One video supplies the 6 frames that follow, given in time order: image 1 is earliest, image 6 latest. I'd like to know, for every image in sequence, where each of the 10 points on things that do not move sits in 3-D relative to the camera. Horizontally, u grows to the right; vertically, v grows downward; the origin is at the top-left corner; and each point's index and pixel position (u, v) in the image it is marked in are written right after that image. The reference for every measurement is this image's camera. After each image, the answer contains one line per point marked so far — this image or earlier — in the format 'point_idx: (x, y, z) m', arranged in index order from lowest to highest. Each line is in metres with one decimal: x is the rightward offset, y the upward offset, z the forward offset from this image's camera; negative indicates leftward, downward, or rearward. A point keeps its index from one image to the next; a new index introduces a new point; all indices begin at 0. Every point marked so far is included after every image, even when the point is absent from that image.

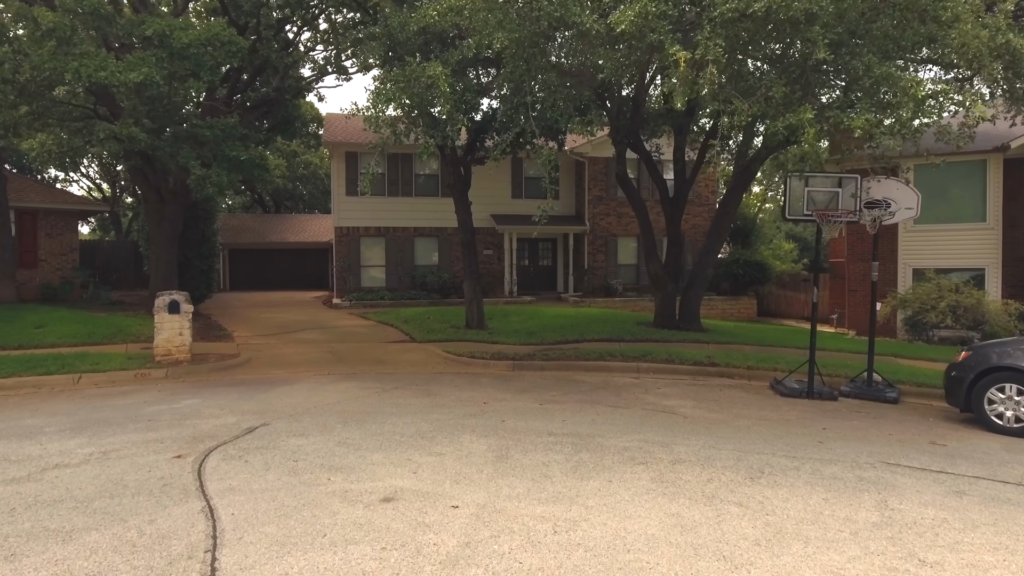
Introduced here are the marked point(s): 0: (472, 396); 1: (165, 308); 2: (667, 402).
0: (-0.4, -1.2, +8.6) m
1: (-5.0, -0.3, +11.0) m
2: (+1.7, -1.3, +8.5) m
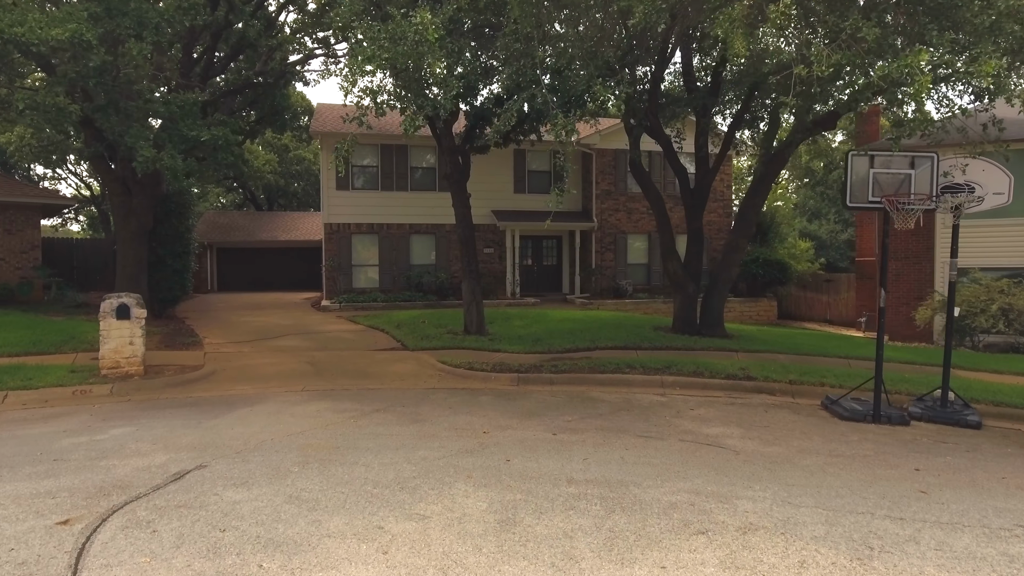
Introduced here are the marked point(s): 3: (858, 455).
0: (-0.4, -1.2, +7.0) m
1: (-4.9, -0.3, +9.5) m
2: (+1.8, -1.3, +7.0) m
3: (+2.8, -1.3, +6.1) m
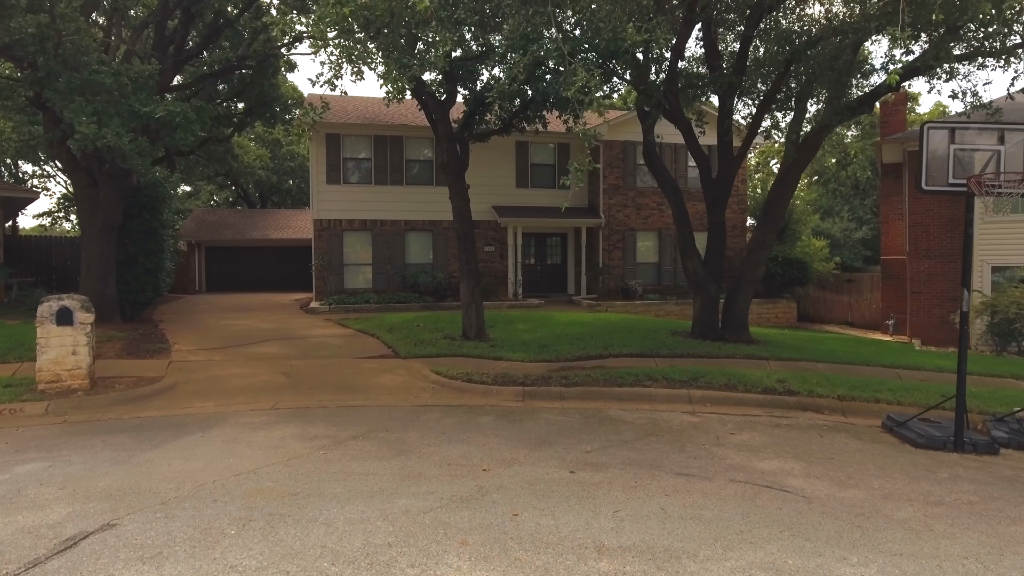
0: (-0.3, -1.2, +5.7) m
1: (-4.9, -0.3, +8.1) m
2: (+1.8, -1.3, +5.6) m
3: (+2.8, -1.3, +4.8) m
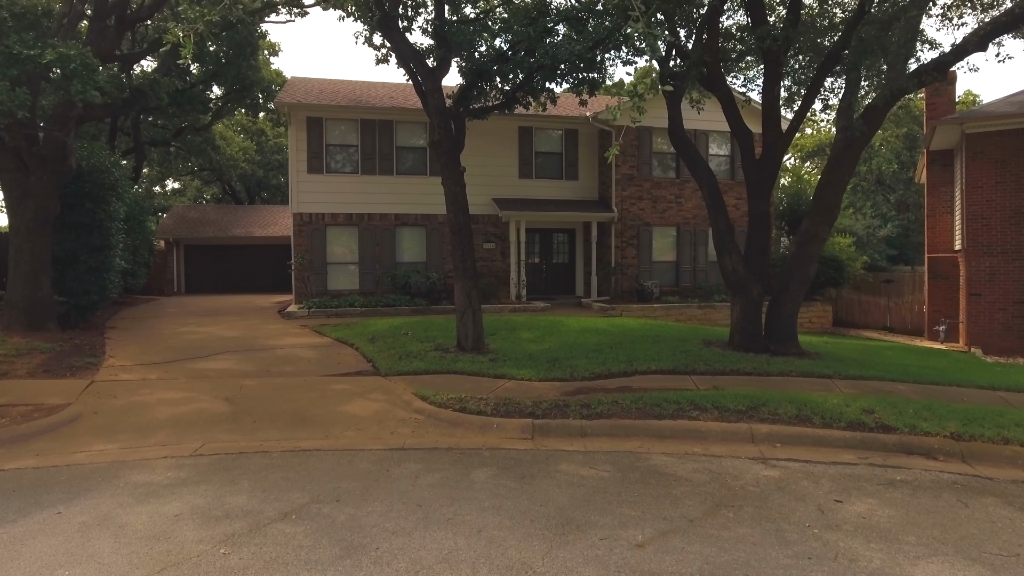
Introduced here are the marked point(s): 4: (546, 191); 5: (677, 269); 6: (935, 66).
0: (-0.3, -1.3, +3.6) m
1: (-4.8, -0.3, +6.1) m
2: (+1.9, -1.3, +3.6) m
3: (+2.9, -1.4, +2.7) m
4: (+0.8, +2.4, +19.3) m
5: (+4.2, +0.5, +19.6) m
6: (+5.3, +2.8, +9.7) m
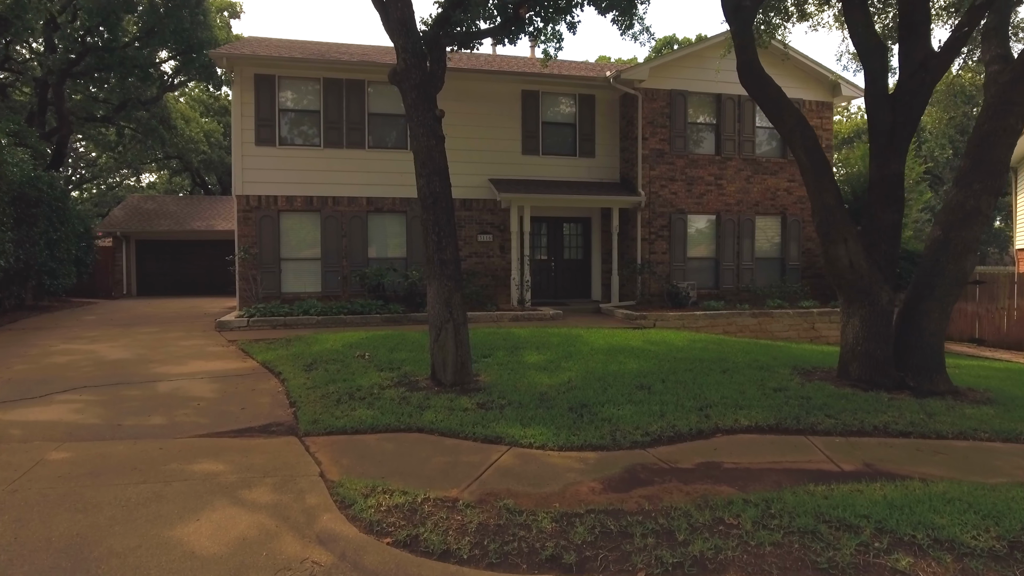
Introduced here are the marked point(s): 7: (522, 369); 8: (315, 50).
0: (-0.3, -1.3, -0.1) m
1: (-4.8, -0.3, +2.4) m
2: (+1.9, -1.3, -0.1) m
3: (+2.9, -1.4, -1.0) m
4: (+0.9, +2.4, +15.6) m
5: (+4.2, +0.4, +15.9) m
6: (+5.4, +2.8, +6.0) m
7: (+0.1, -0.8, +7.9) m
8: (-3.8, +4.6, +14.9) m
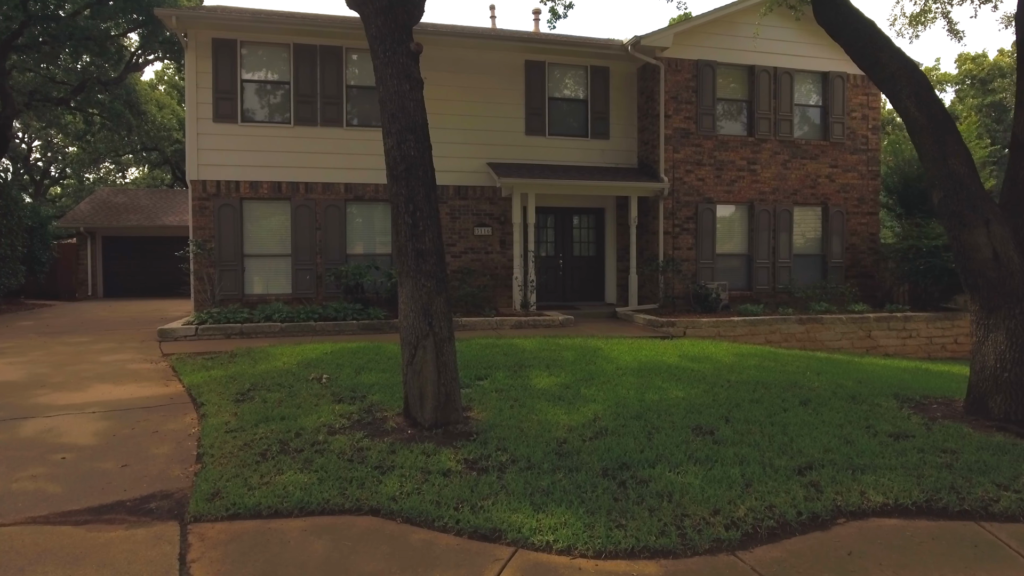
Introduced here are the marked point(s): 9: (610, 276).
0: (-0.3, -1.3, -2.1) m
1: (-4.8, -0.3, +0.3) m
2: (+1.9, -1.3, -2.2) m
3: (+2.9, -1.4, -3.0) m
4: (+0.9, +2.4, +13.5) m
5: (+4.3, +0.4, +13.8) m
6: (+5.4, +2.8, +4.0) m
7: (+0.1, -0.8, +5.8) m
8: (-3.8, +4.6, +12.9) m
9: (+1.8, +0.2, +13.8) m
